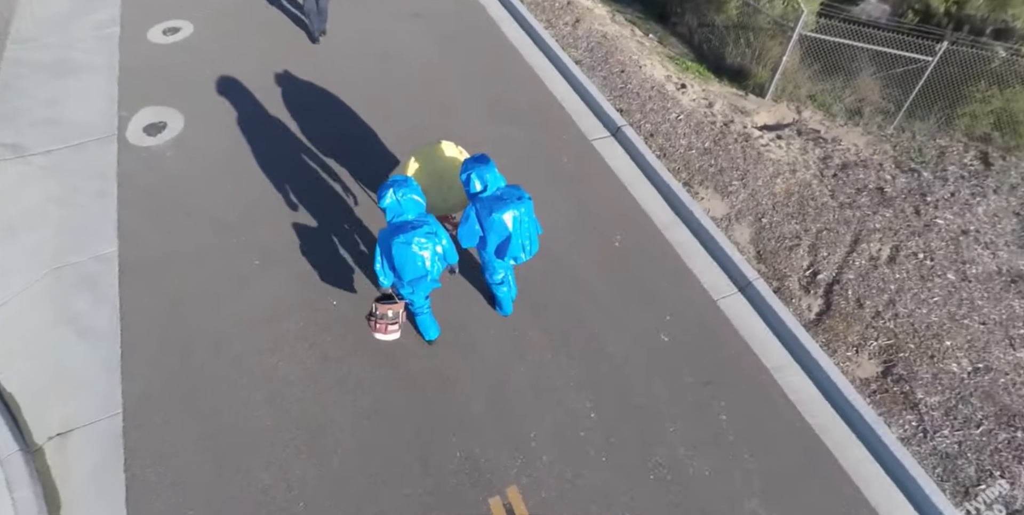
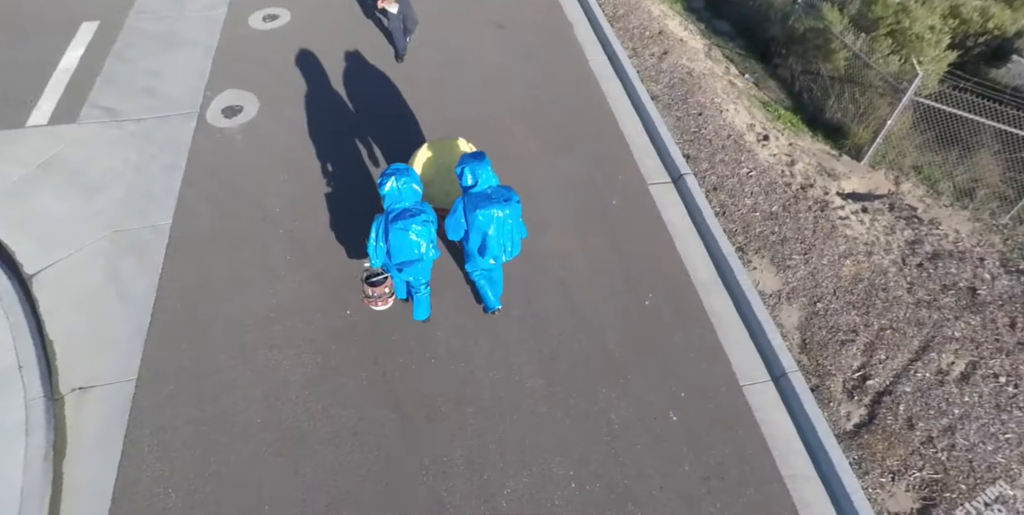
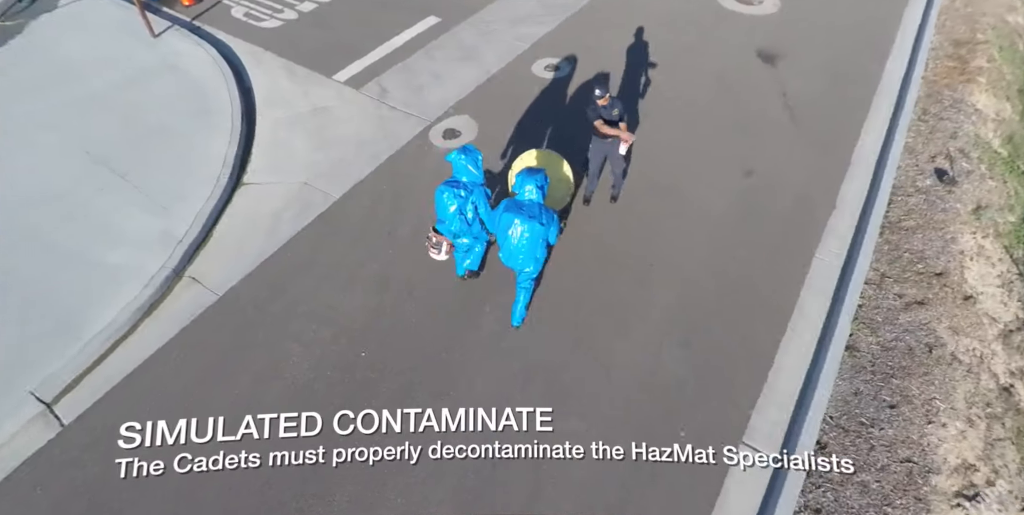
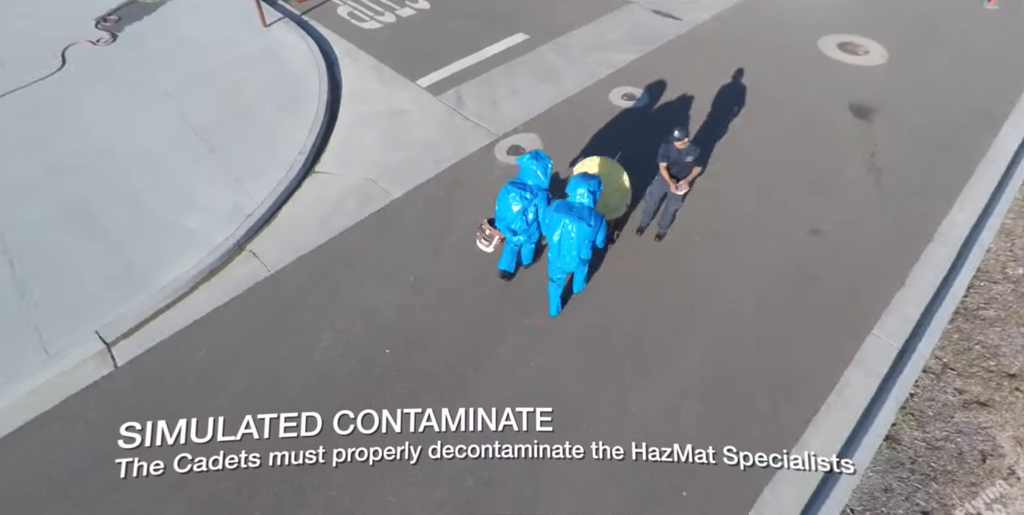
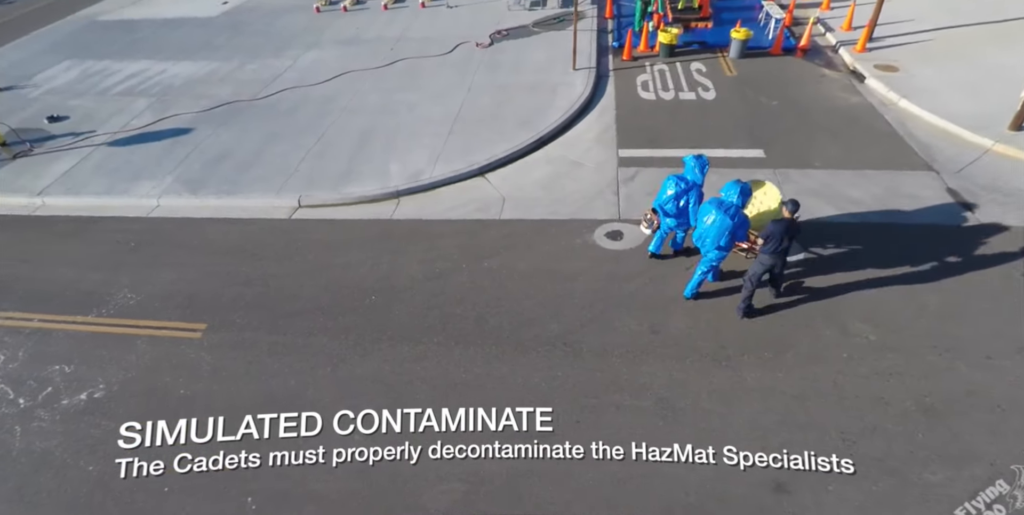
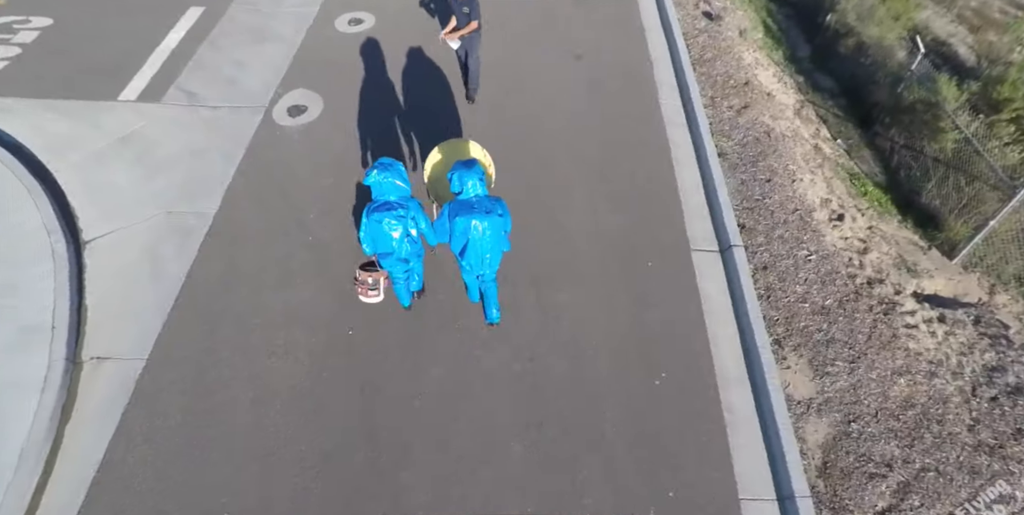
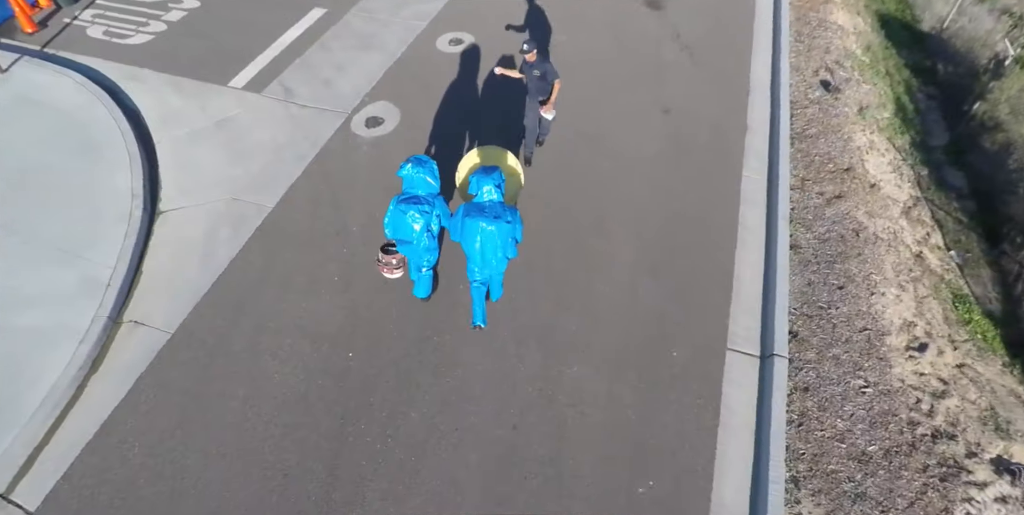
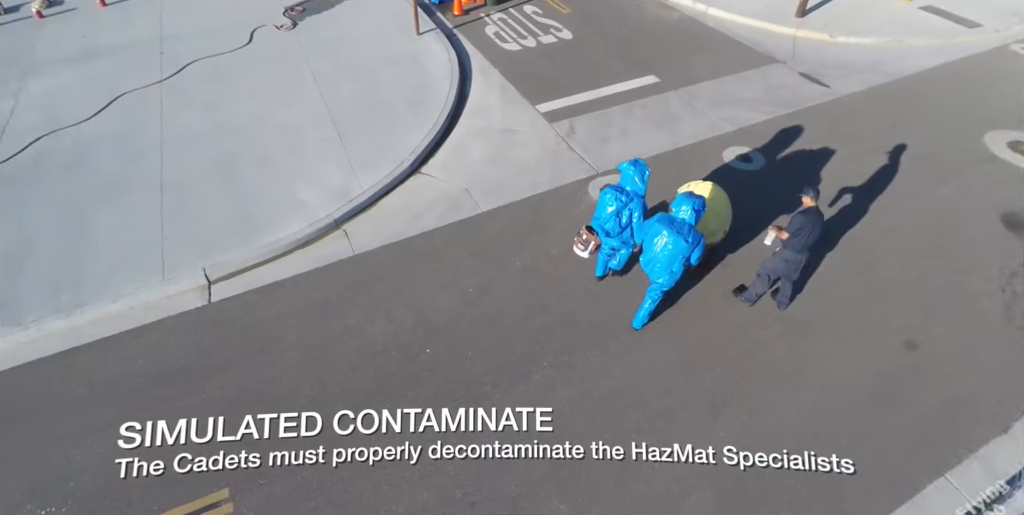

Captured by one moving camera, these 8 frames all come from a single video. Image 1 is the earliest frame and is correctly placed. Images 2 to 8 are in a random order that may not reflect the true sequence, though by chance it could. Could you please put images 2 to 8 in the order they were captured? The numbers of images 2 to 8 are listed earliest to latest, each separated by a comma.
2, 6, 7, 3, 4, 8, 5
